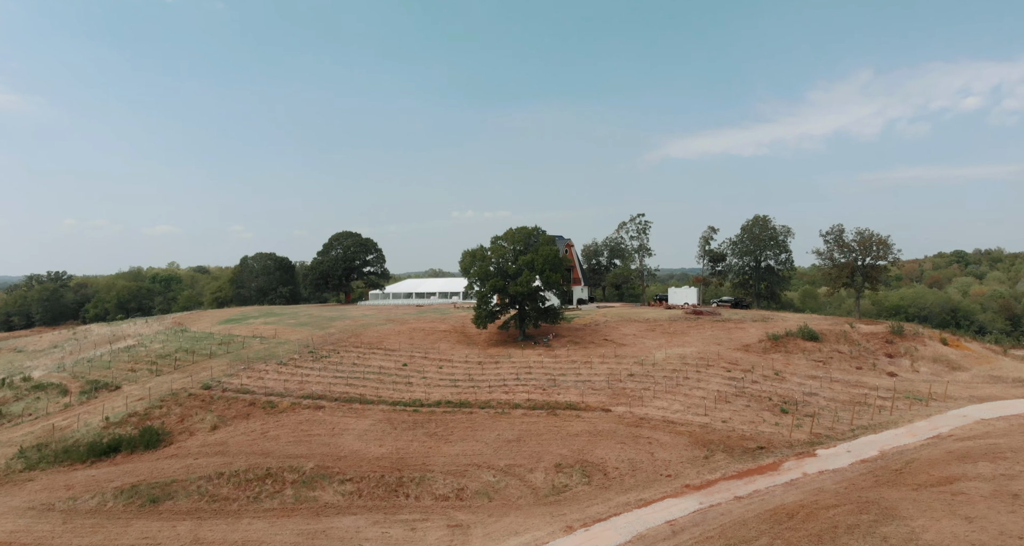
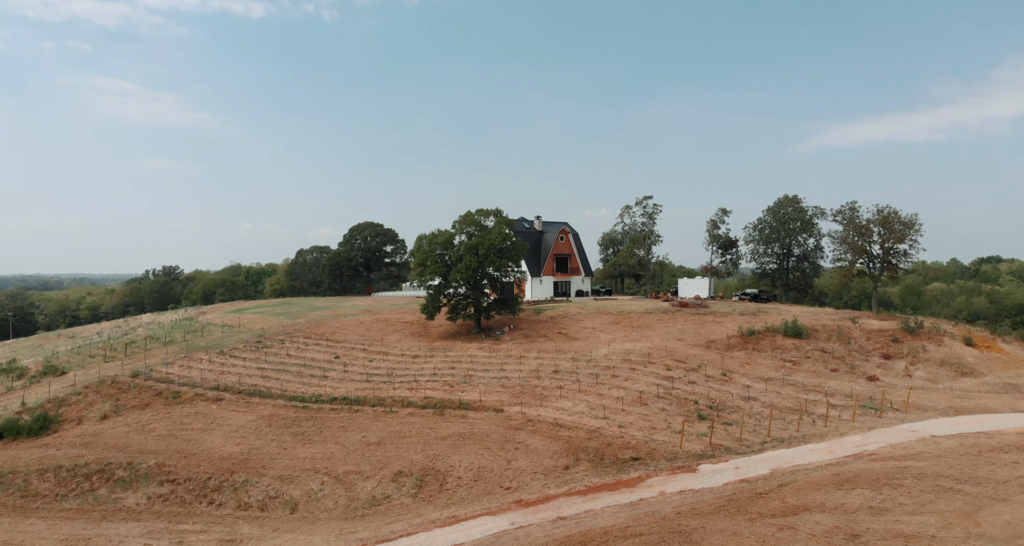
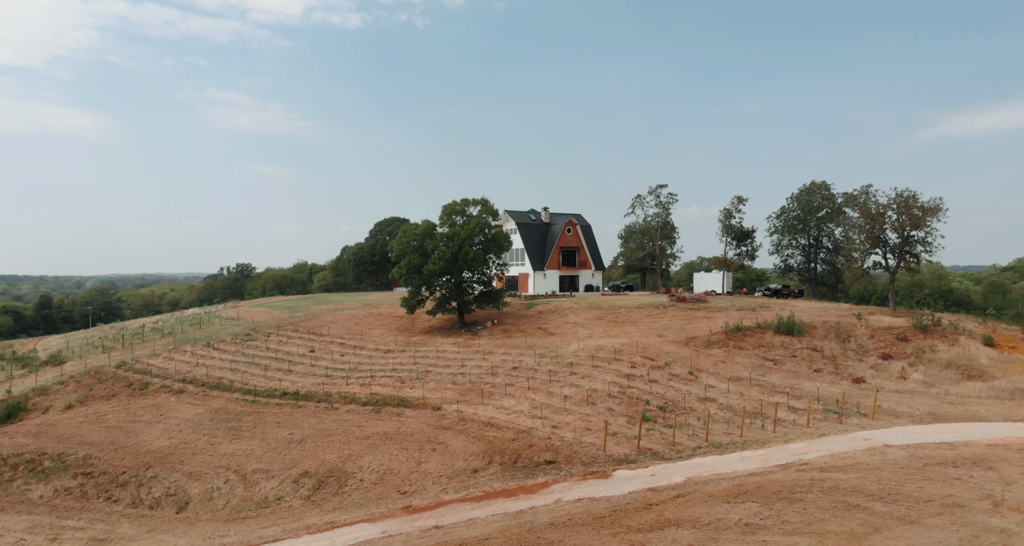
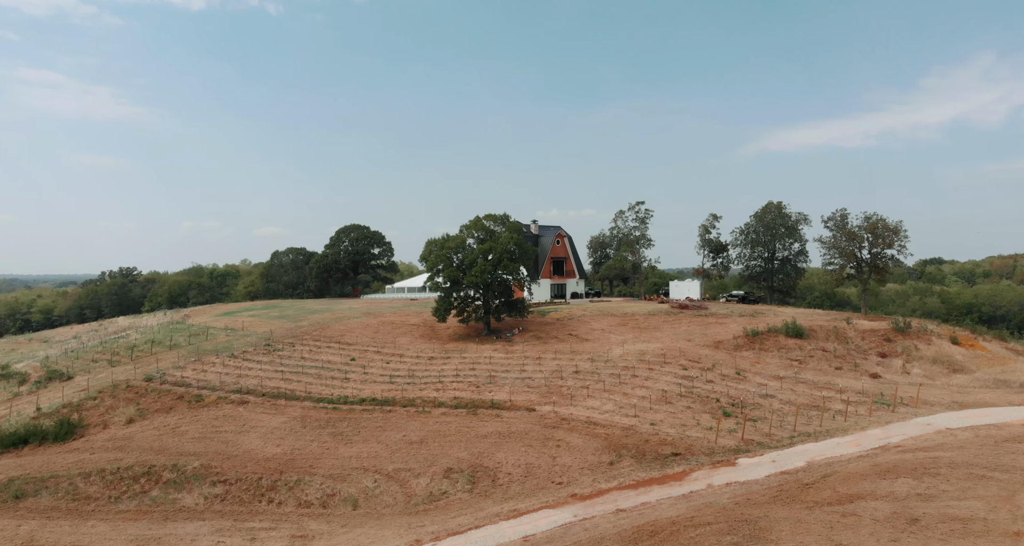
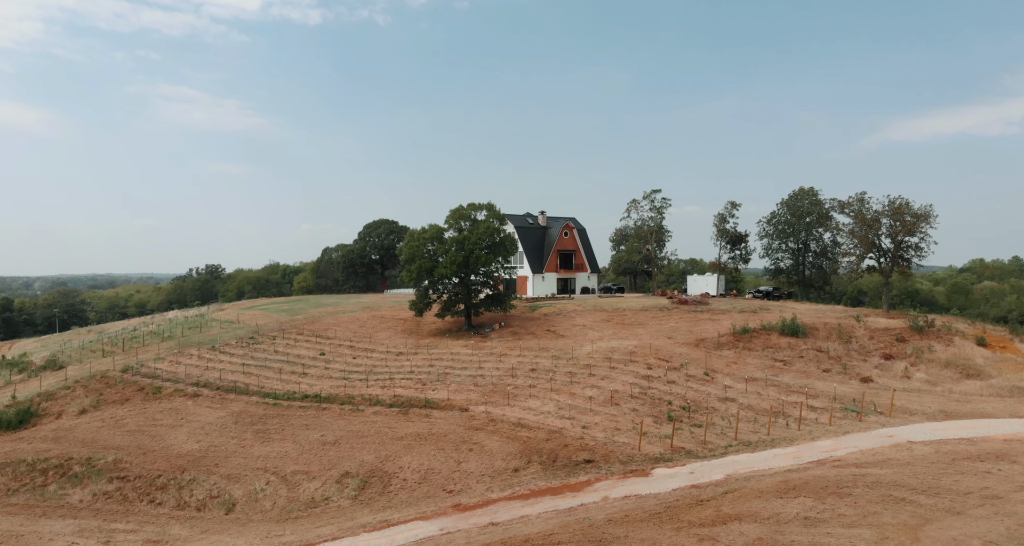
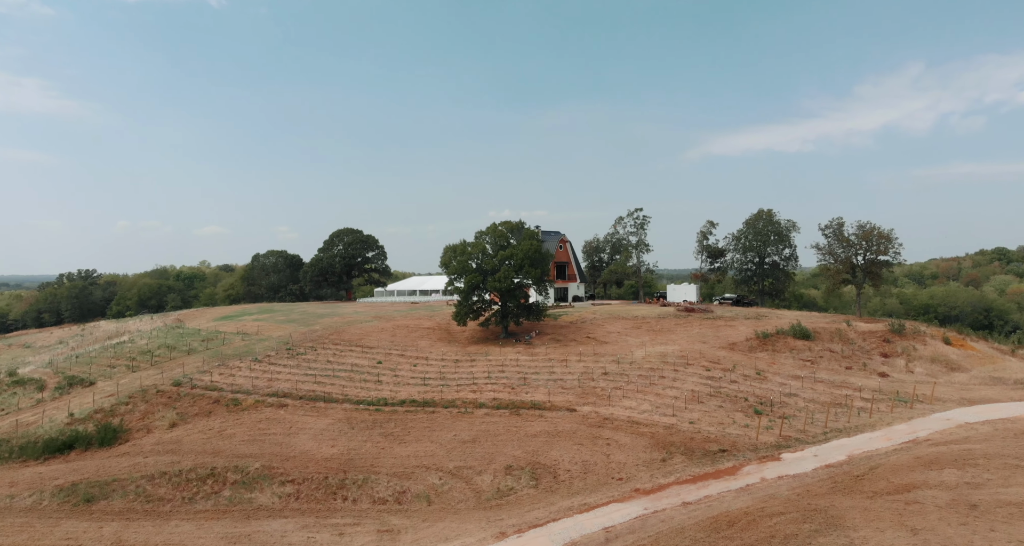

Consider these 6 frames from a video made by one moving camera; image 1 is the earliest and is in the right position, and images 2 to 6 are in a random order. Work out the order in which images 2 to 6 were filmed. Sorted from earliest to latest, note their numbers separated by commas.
6, 4, 2, 5, 3
